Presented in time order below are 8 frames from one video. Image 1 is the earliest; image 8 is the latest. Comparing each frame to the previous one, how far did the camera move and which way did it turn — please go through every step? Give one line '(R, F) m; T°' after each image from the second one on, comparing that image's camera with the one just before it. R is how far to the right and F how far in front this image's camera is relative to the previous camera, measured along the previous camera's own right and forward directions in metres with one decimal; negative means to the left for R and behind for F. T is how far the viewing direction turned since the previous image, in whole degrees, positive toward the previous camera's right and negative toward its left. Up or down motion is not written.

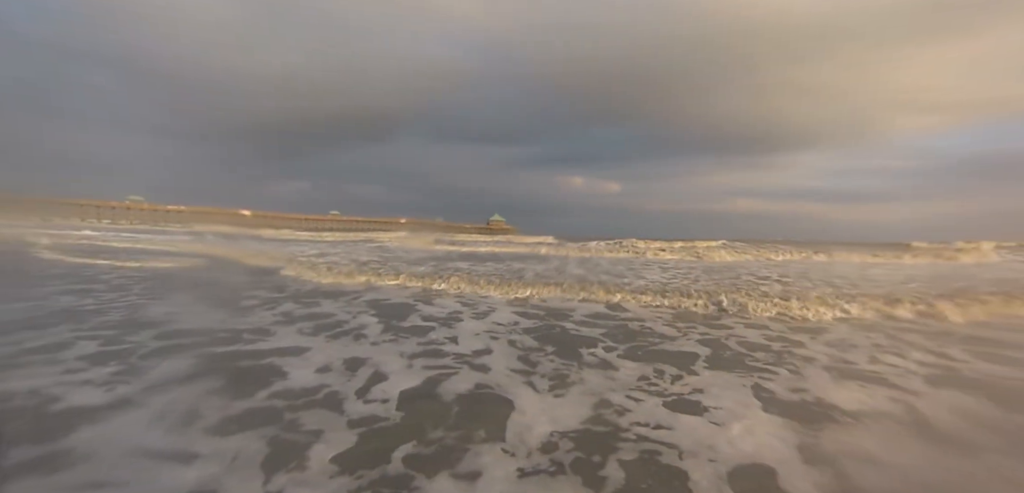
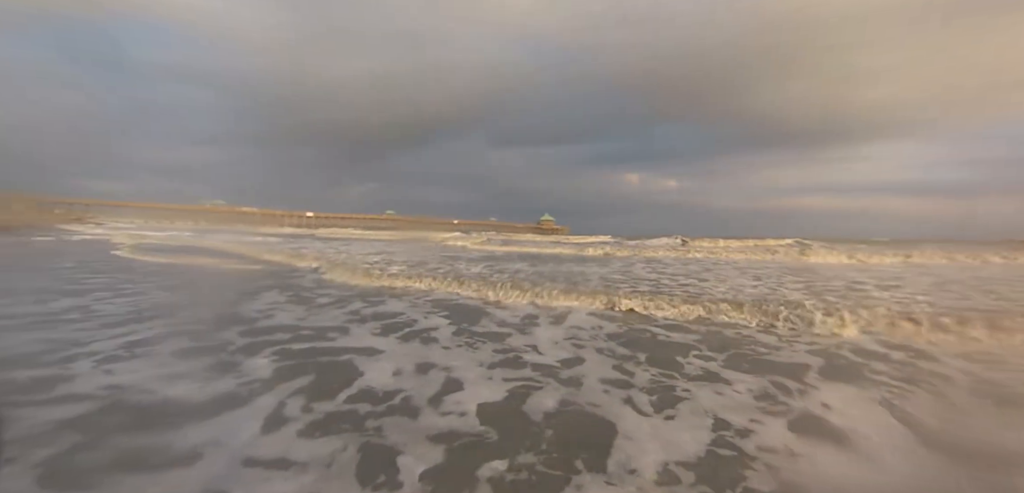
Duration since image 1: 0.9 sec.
(-0.3, +0.2) m; -7°
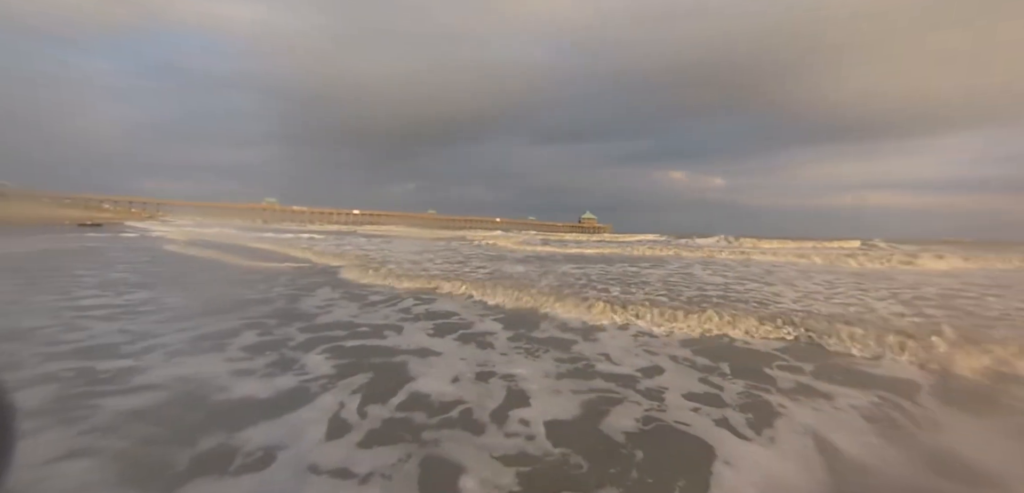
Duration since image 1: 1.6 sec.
(-0.2, +0.2) m; -5°
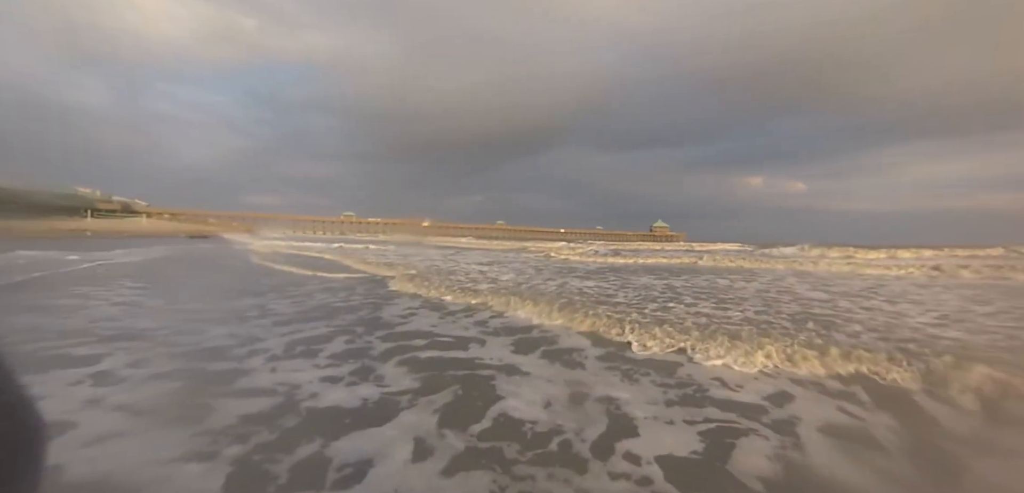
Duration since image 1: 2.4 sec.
(-0.2, +0.2) m; -9°
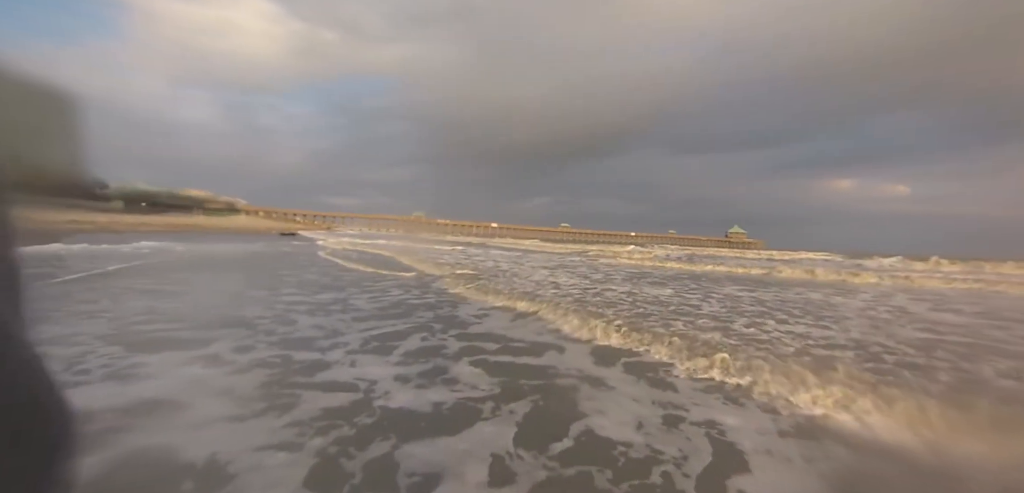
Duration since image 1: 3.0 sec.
(-0.2, +0.2) m; -8°
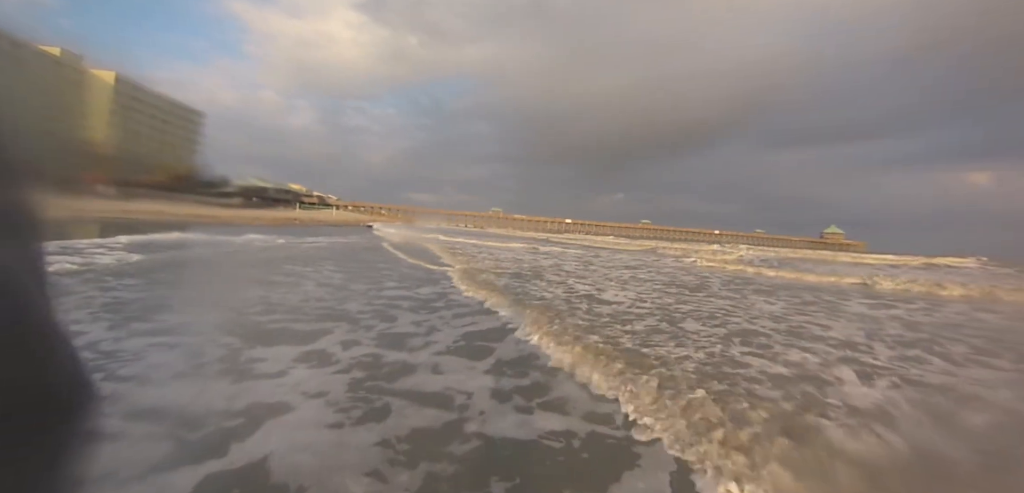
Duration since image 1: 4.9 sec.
(-0.4, +0.5) m; -10°
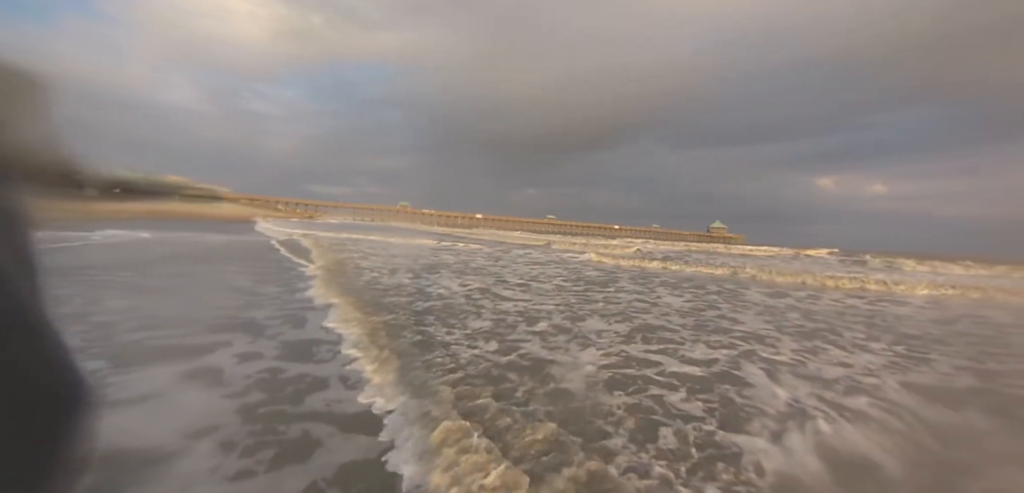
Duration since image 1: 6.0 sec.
(-0.2, +0.3) m; +11°
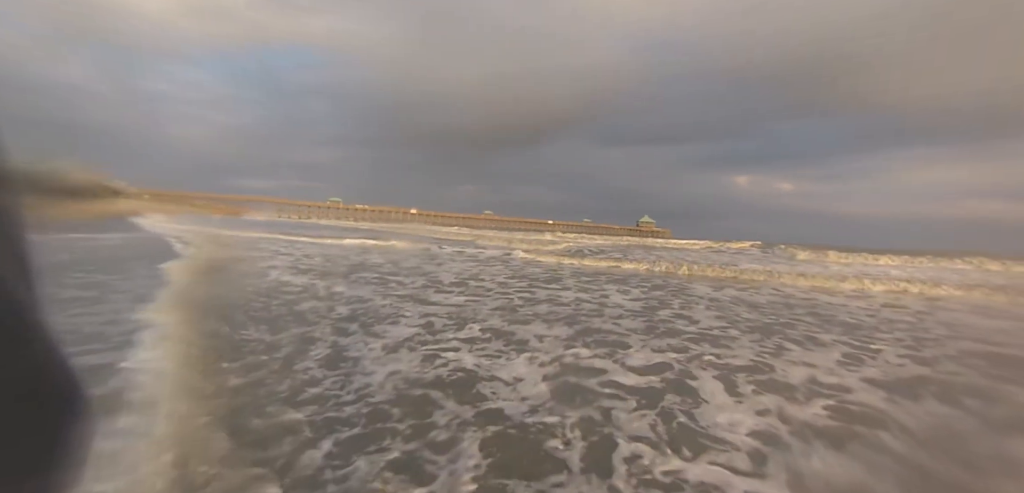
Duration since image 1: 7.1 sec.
(-0.4, +0.6) m; +8°
